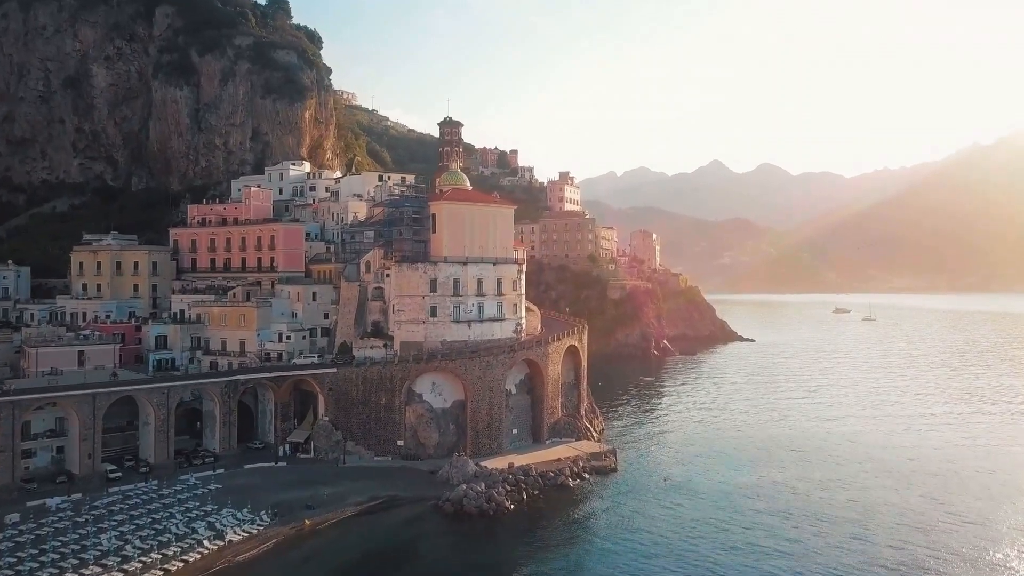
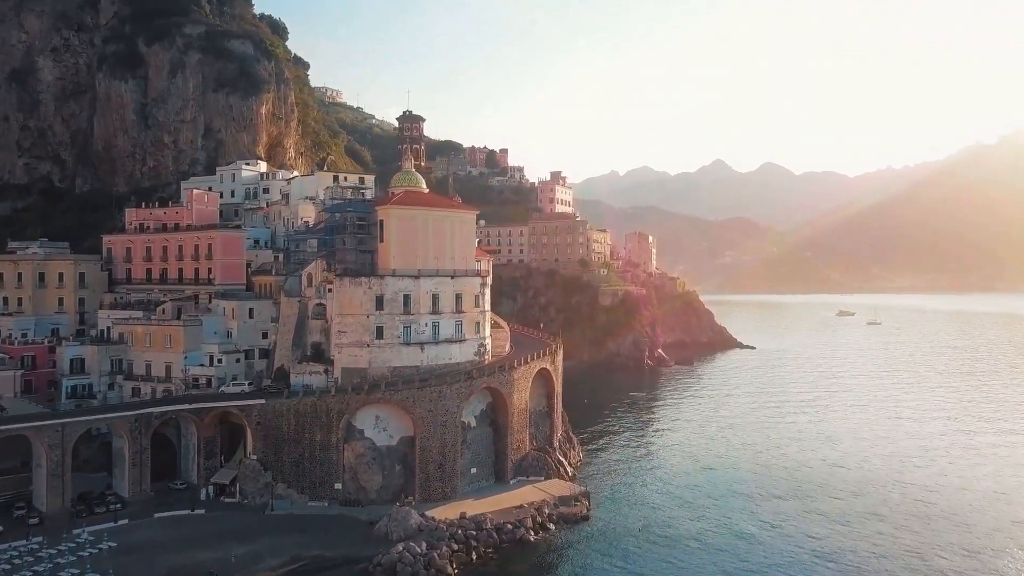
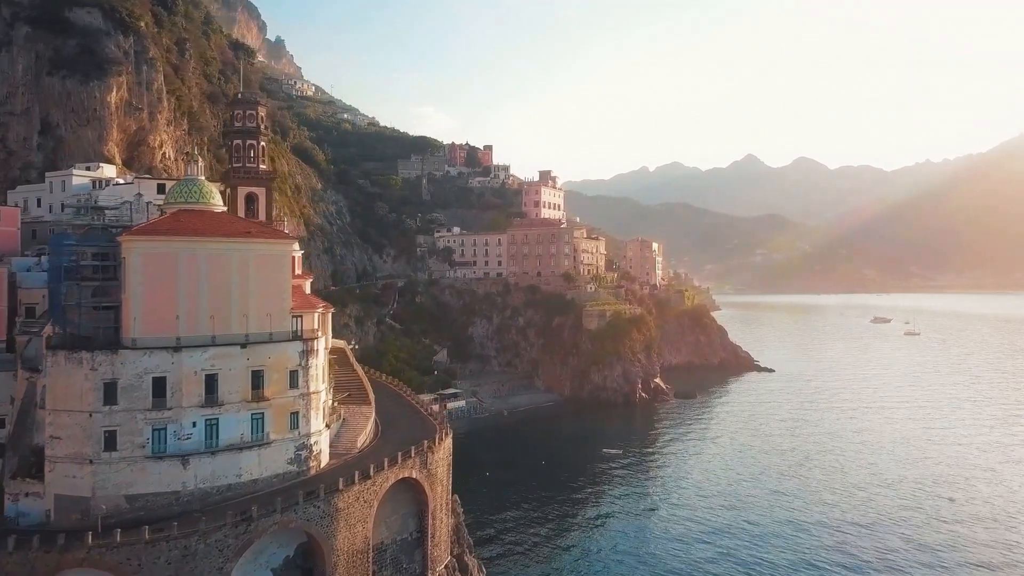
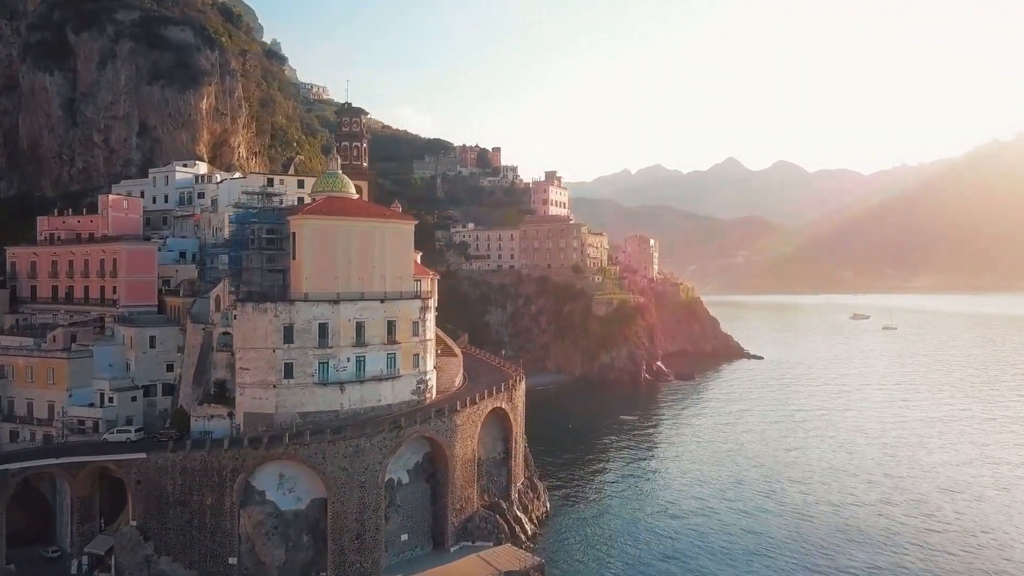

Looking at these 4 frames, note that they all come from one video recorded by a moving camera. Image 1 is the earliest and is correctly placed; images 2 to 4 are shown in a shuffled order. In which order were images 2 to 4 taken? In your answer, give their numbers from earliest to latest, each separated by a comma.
2, 4, 3
